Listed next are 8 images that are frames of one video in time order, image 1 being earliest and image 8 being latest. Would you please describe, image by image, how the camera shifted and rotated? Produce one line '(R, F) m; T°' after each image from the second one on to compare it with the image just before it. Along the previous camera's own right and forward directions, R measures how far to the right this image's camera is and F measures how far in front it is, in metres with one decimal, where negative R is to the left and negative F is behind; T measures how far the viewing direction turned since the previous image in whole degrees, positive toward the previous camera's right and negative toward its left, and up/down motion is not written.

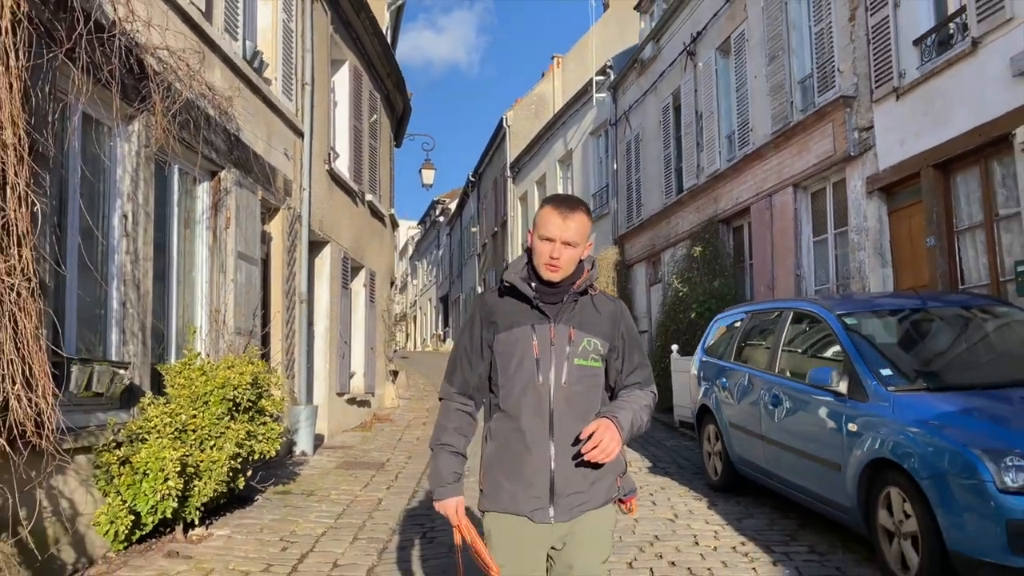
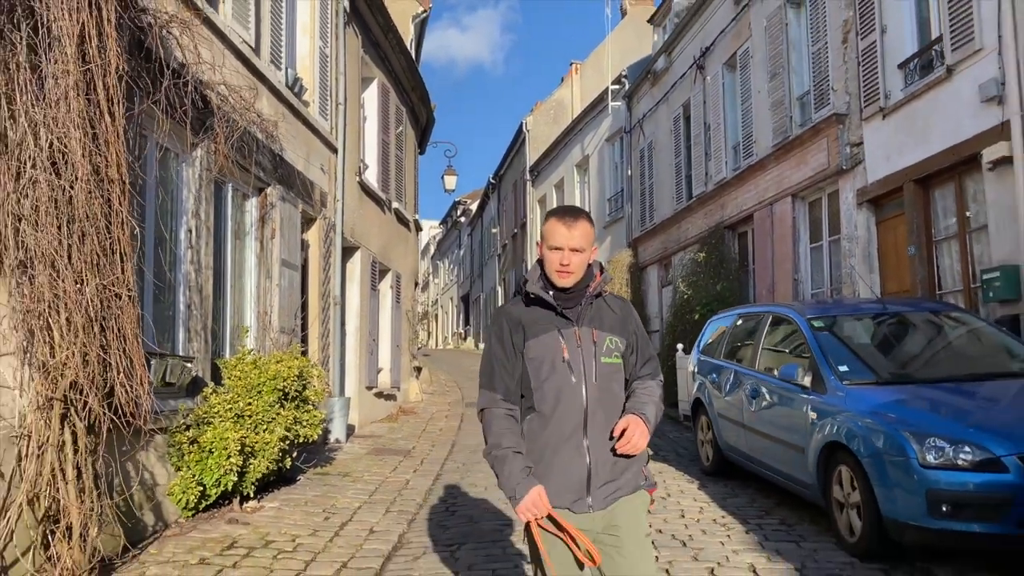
(+0.1, -0.8) m; -1°
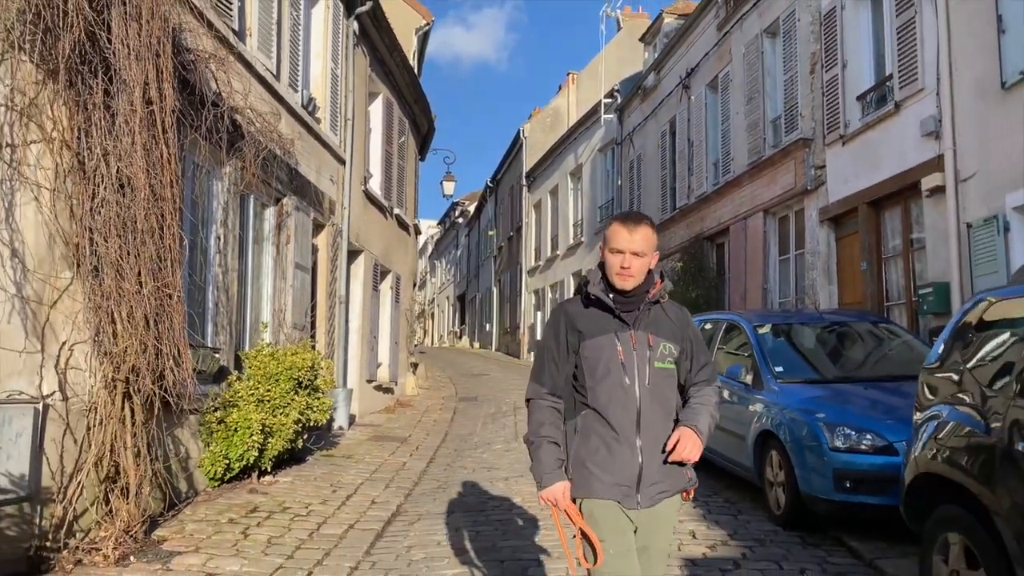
(+0.1, -0.9) m; 0°
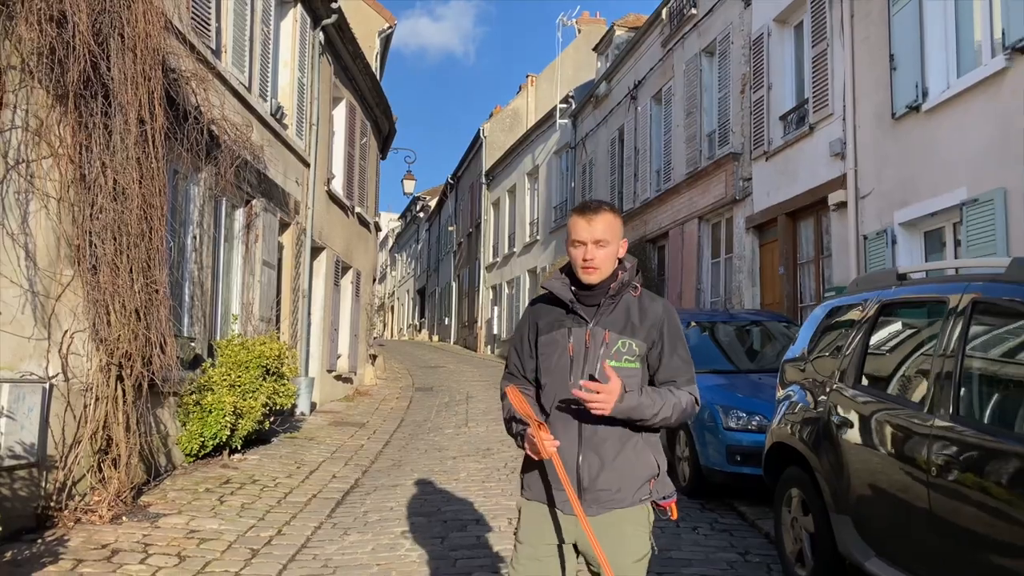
(+0.1, -0.9) m; +3°
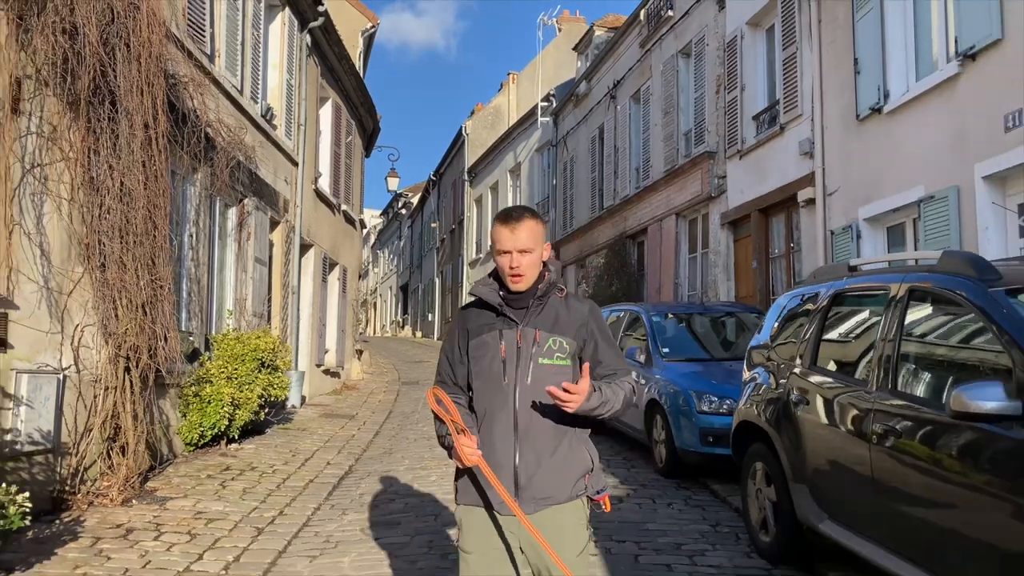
(0.0, -0.4) m; +1°
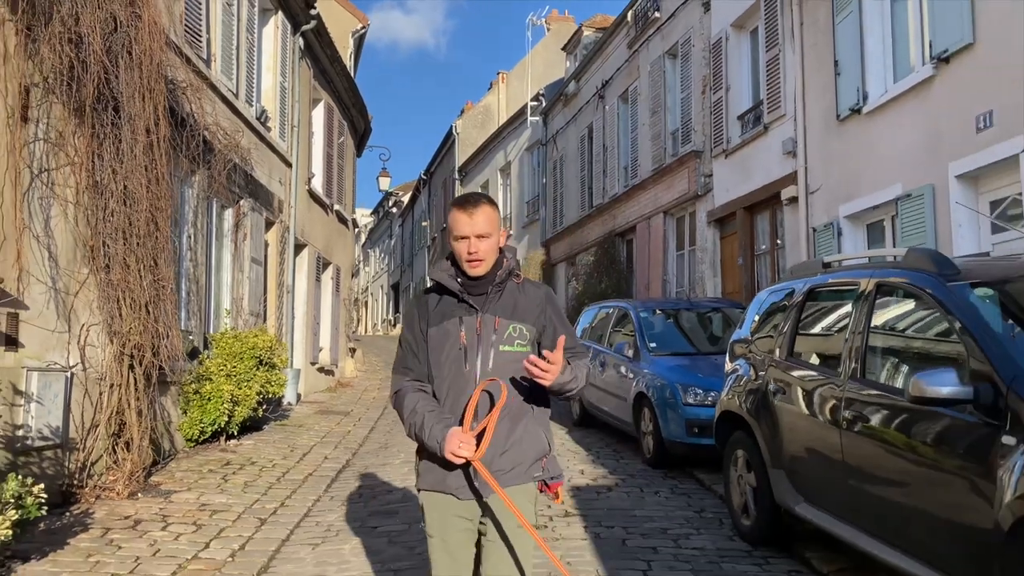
(0.0, -0.2) m; +1°
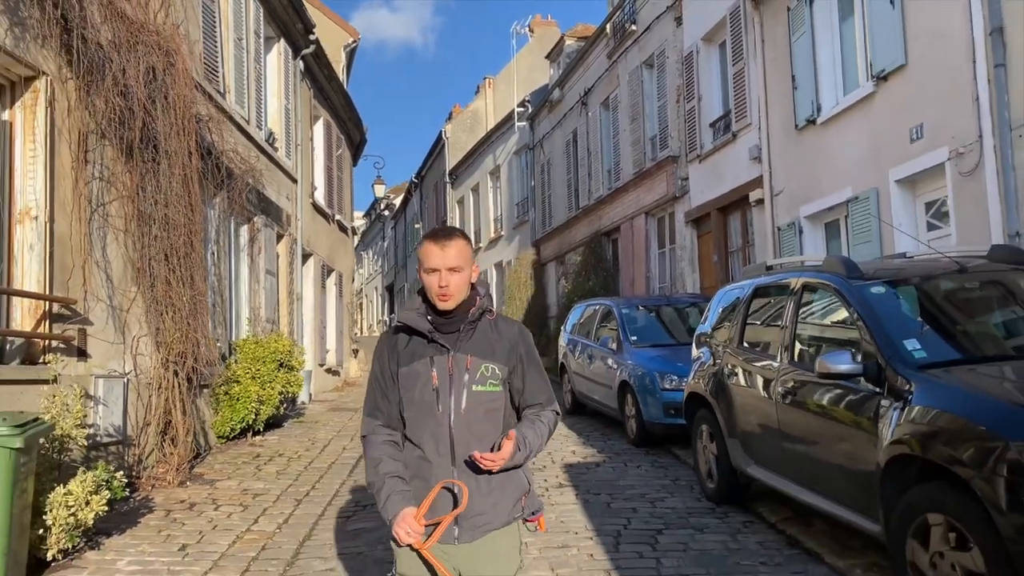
(0.0, -0.9) m; +1°
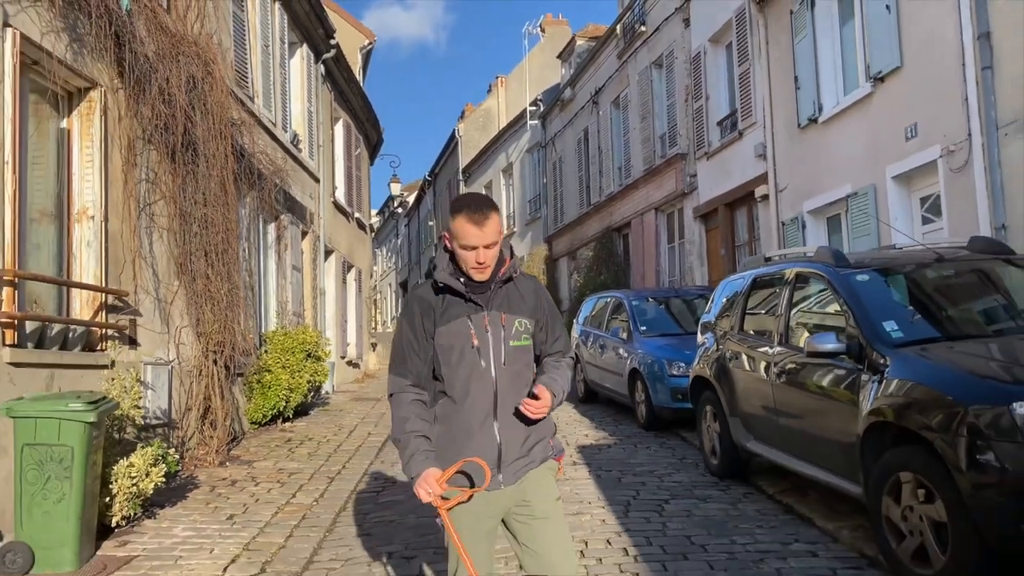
(0.0, -0.5) m; -1°
